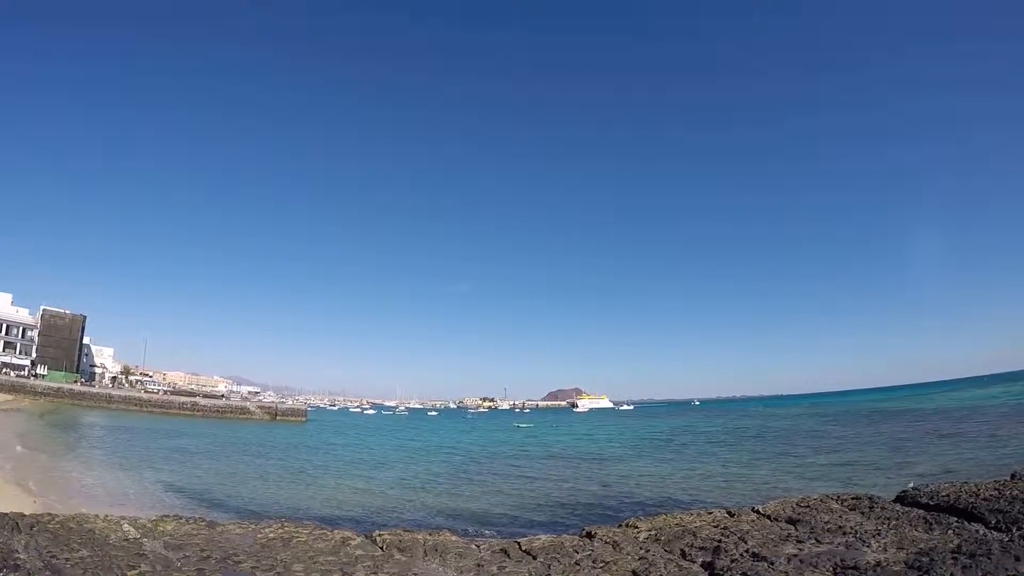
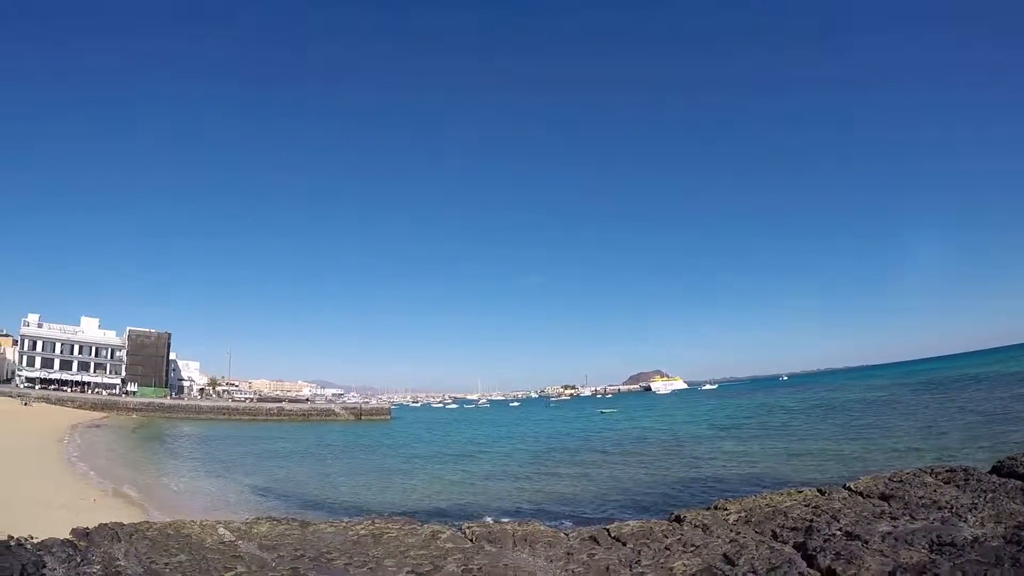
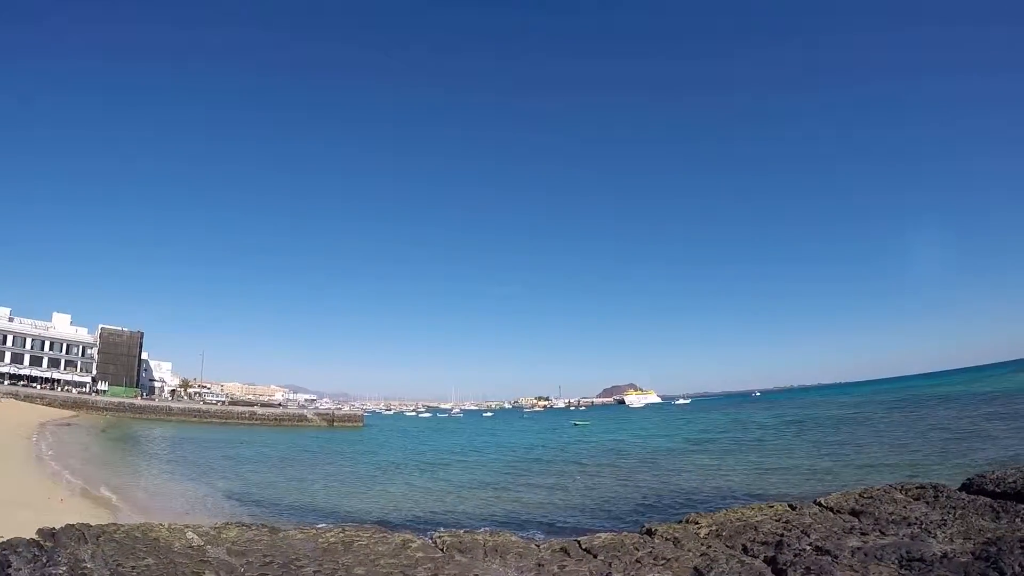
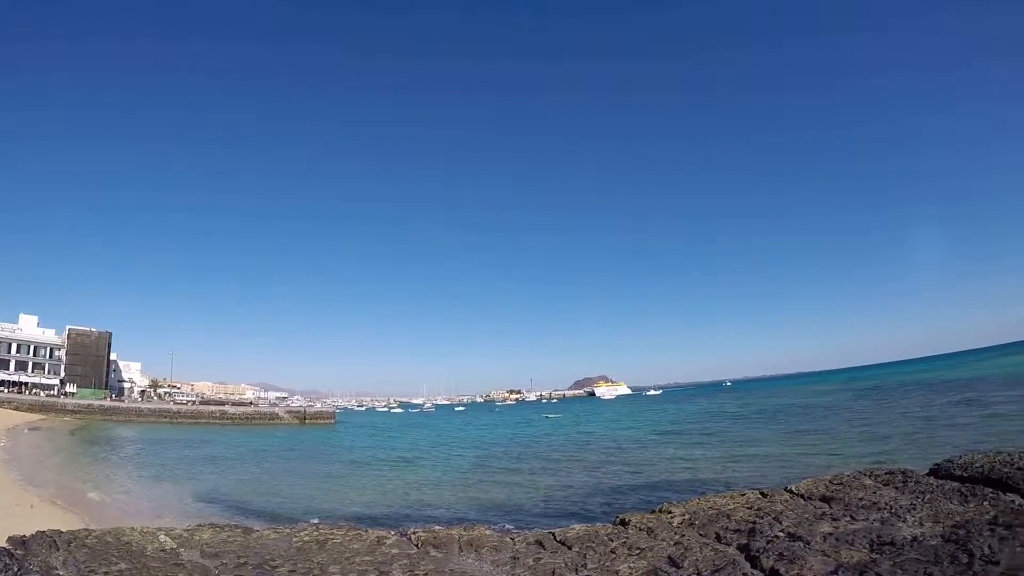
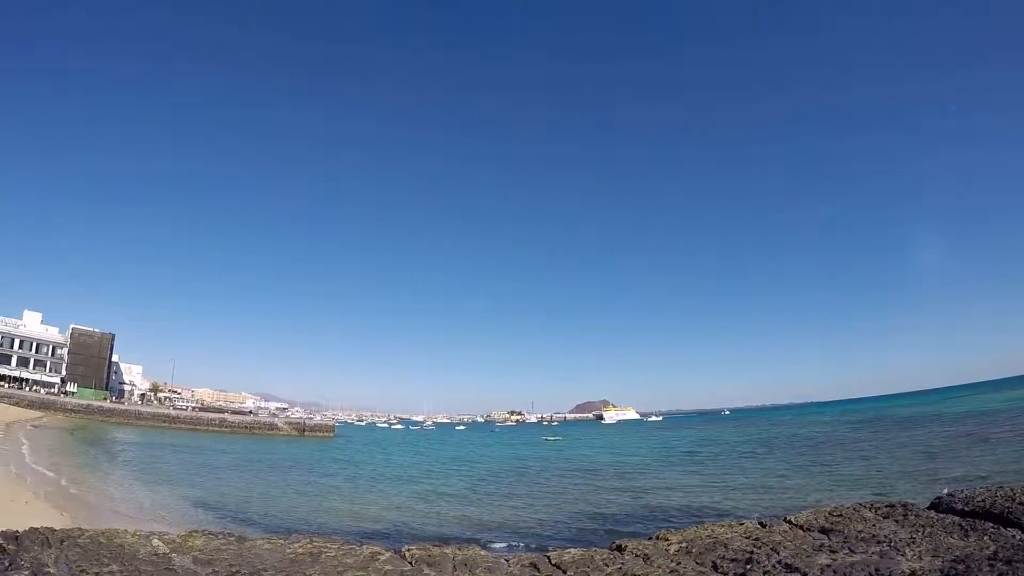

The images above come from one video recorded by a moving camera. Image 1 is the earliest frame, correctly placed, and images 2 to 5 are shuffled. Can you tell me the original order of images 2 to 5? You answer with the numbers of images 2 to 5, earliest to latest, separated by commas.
5, 3, 2, 4
